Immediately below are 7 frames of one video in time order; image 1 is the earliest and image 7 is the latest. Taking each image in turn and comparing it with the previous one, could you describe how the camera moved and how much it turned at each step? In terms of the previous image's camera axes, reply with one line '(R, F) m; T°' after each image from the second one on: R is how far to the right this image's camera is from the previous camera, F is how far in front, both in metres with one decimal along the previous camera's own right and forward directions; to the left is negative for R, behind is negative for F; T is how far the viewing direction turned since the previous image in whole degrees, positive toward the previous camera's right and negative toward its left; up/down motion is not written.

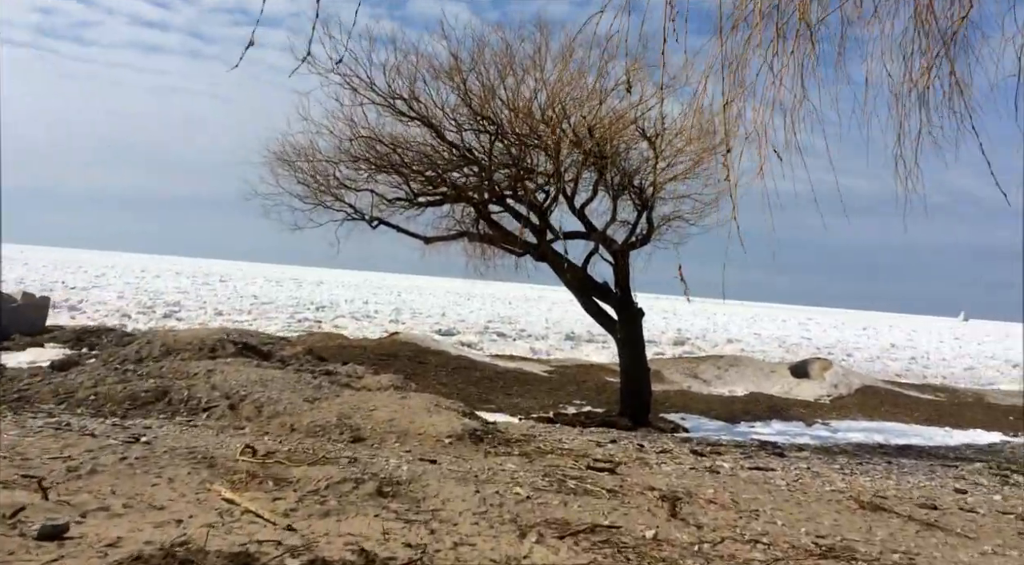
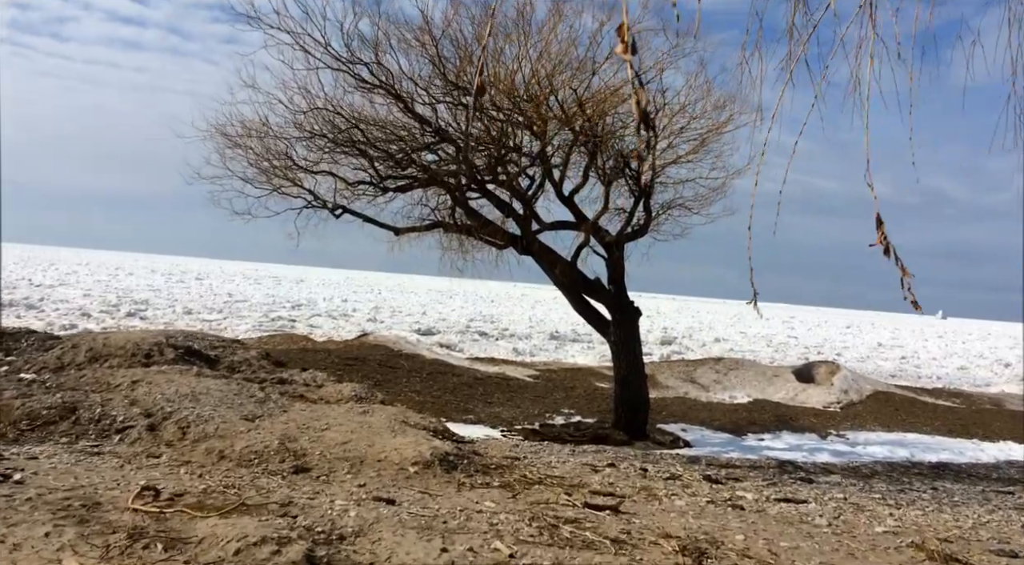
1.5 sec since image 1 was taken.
(0.0, +1.4) m; +1°
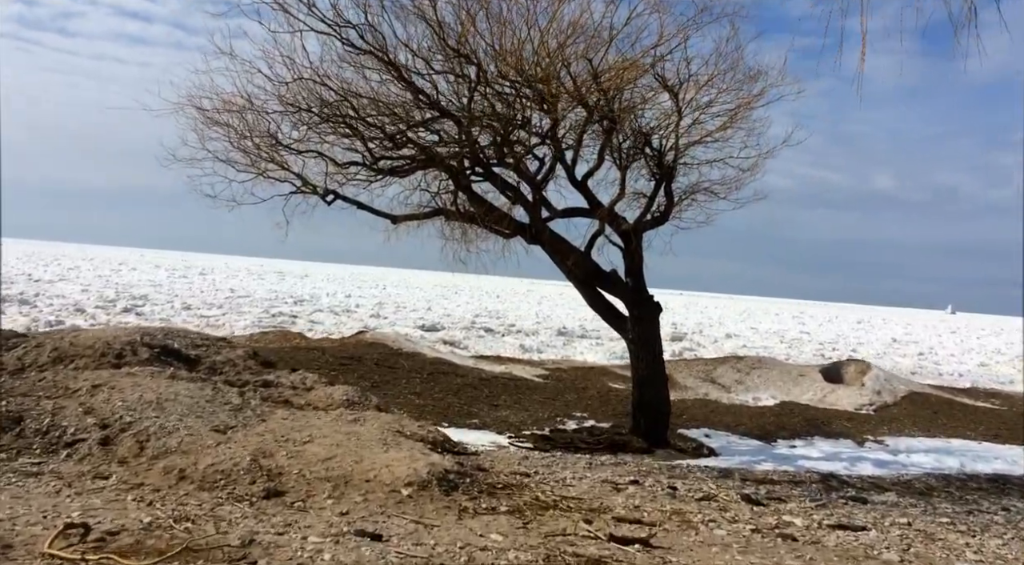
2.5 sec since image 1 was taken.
(0.0, +0.9) m; 0°
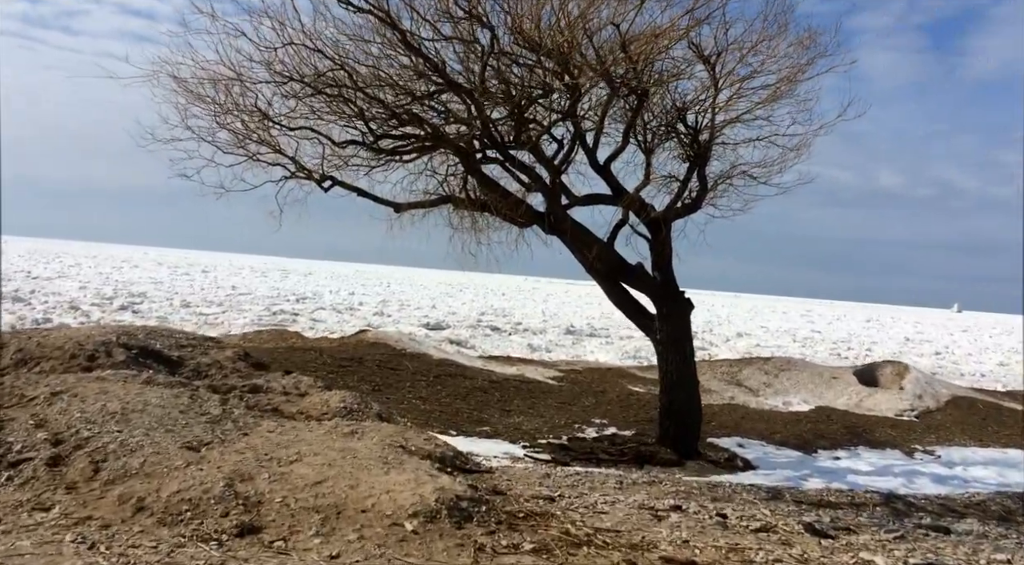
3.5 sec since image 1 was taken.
(-0.1, +0.9) m; 0°
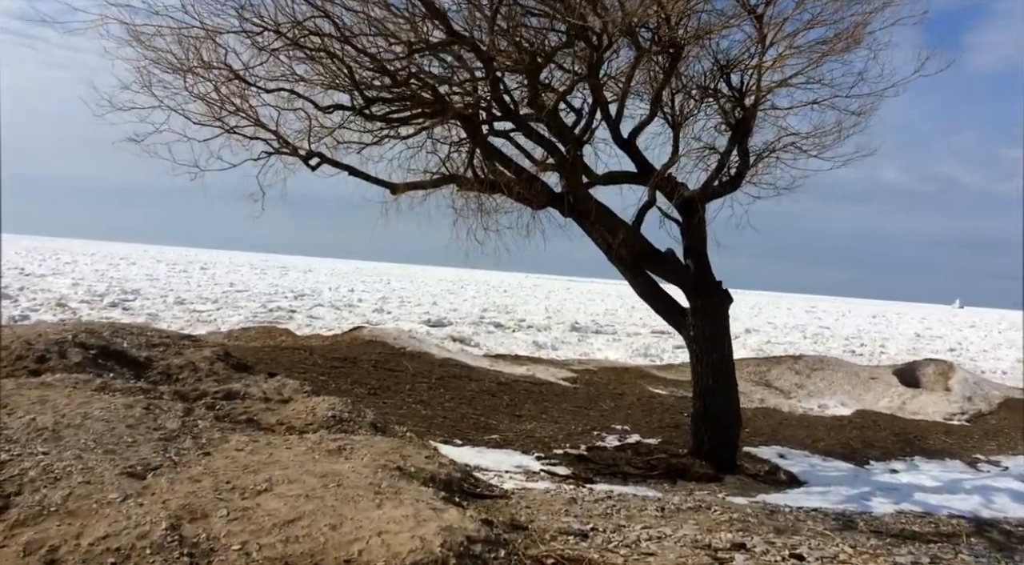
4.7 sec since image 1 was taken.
(-0.1, +1.1) m; 0°
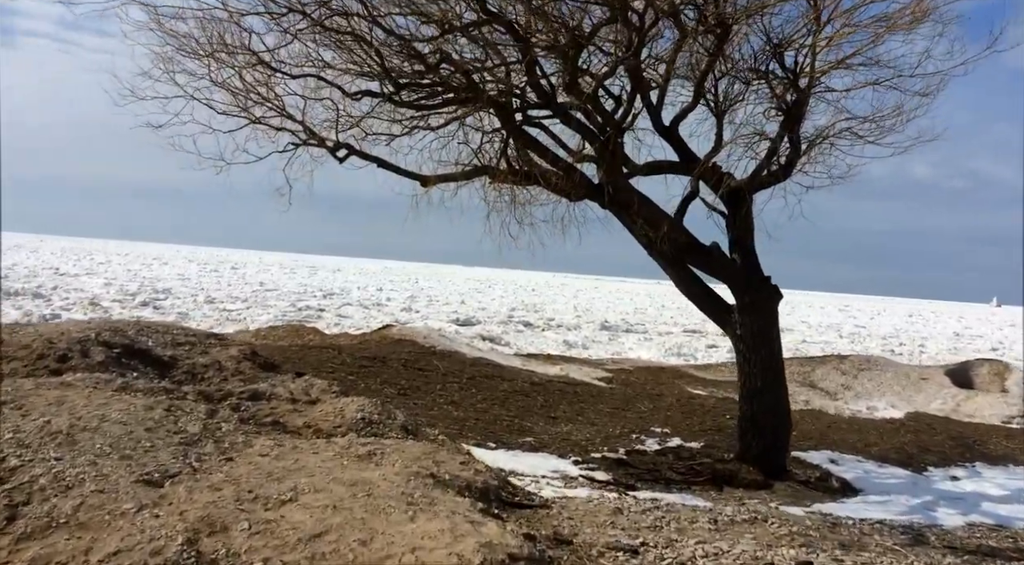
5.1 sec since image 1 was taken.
(-0.1, +0.3) m; -2°
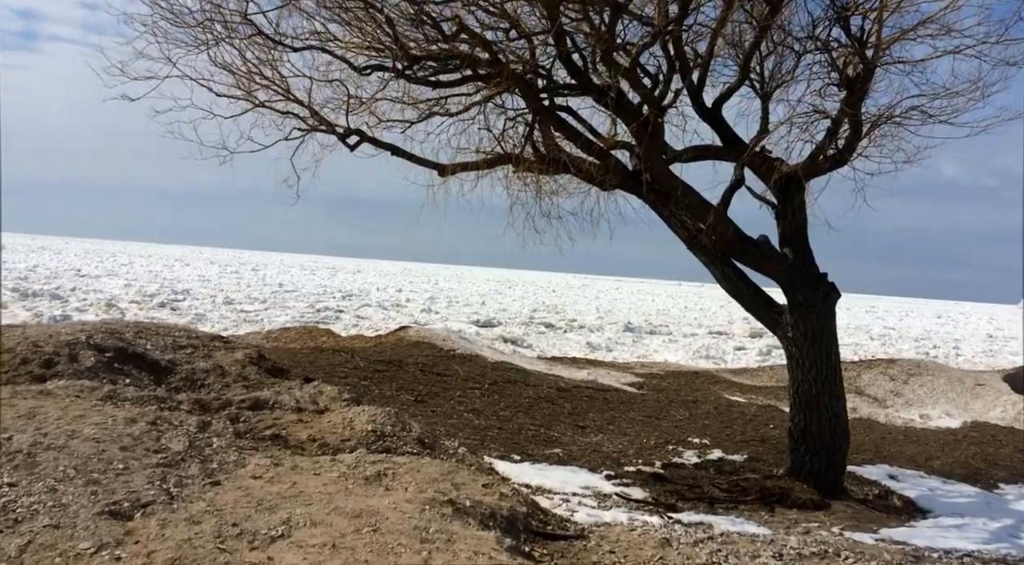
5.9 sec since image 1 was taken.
(-0.1, +0.7) m; -1°
